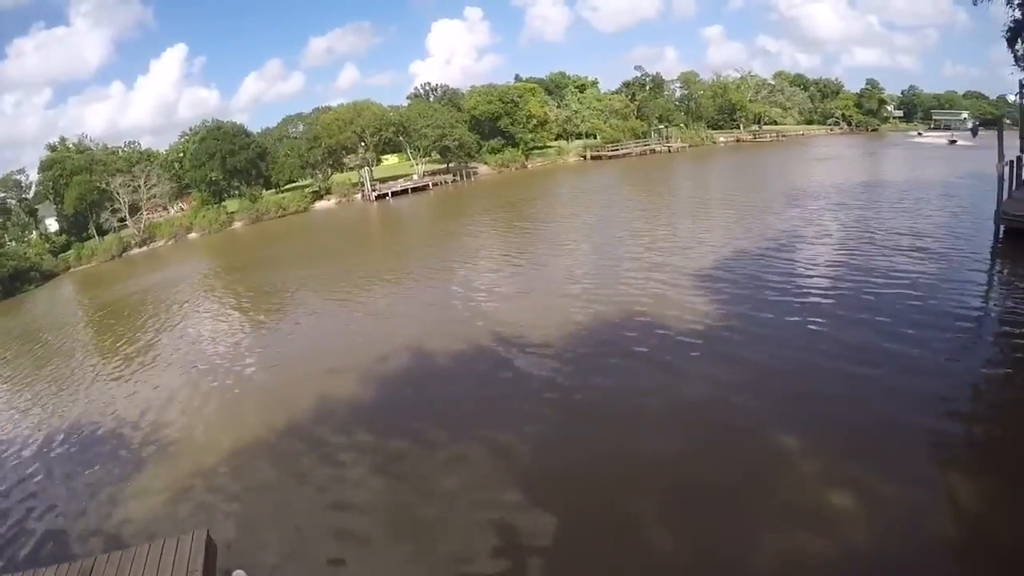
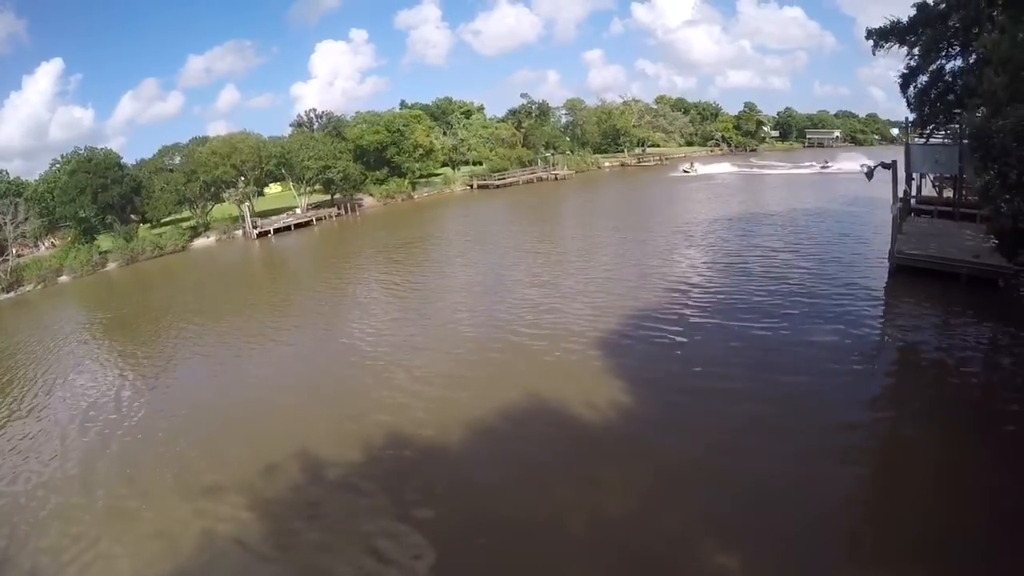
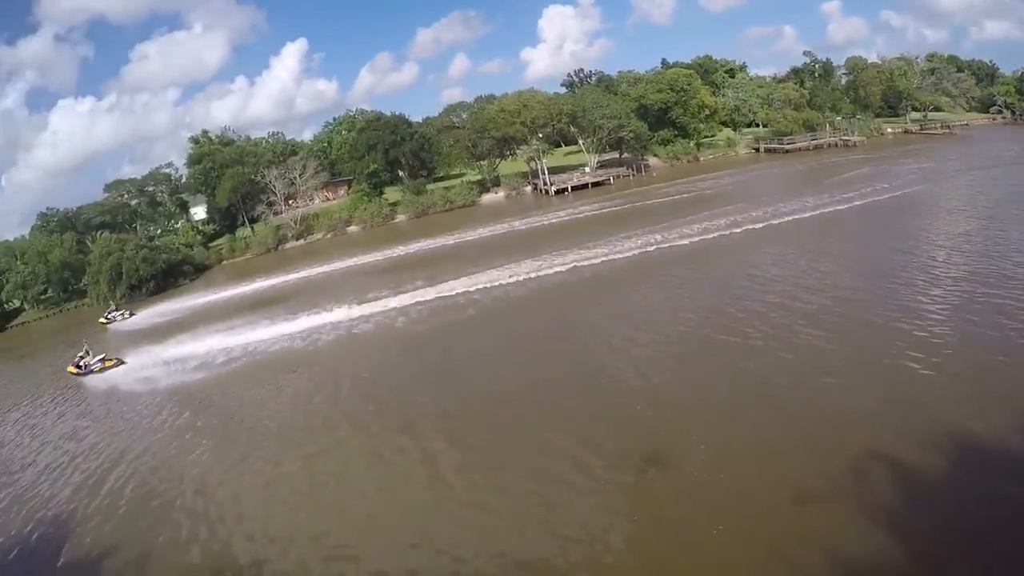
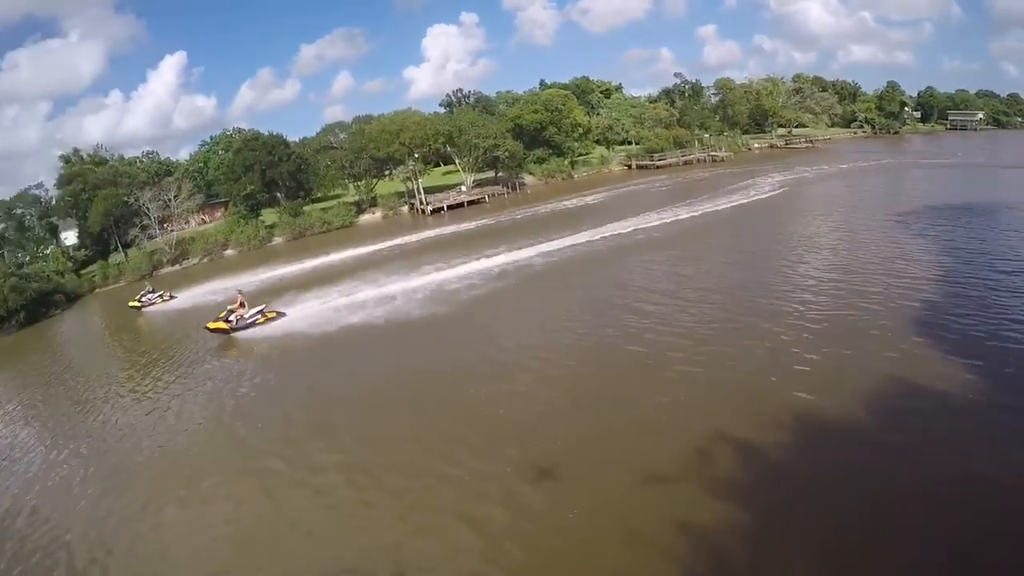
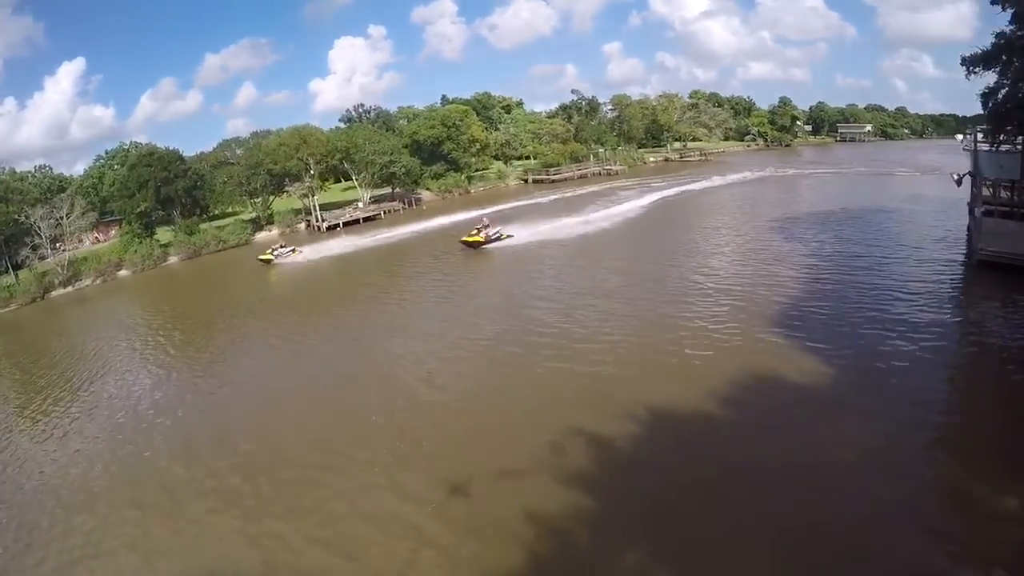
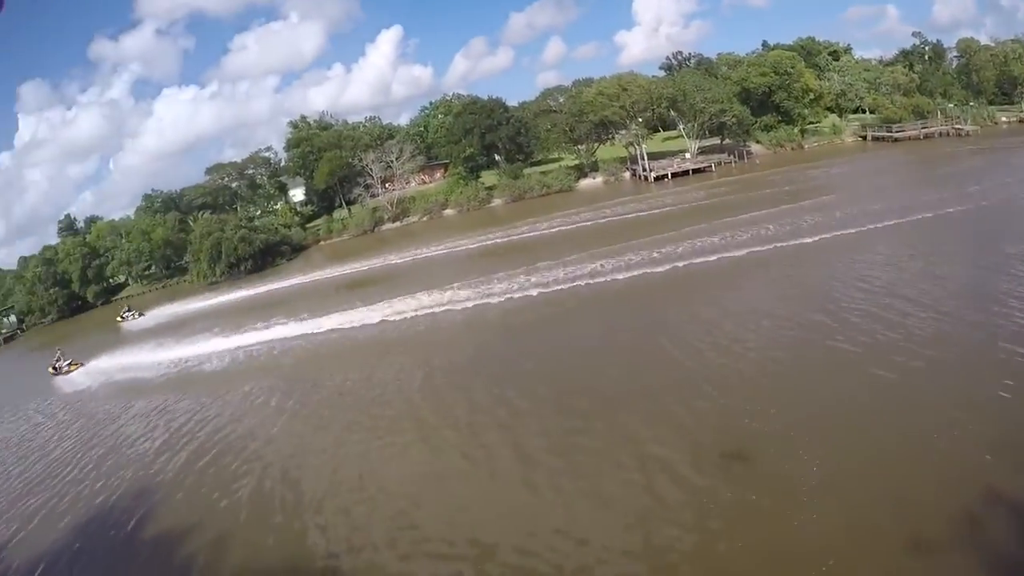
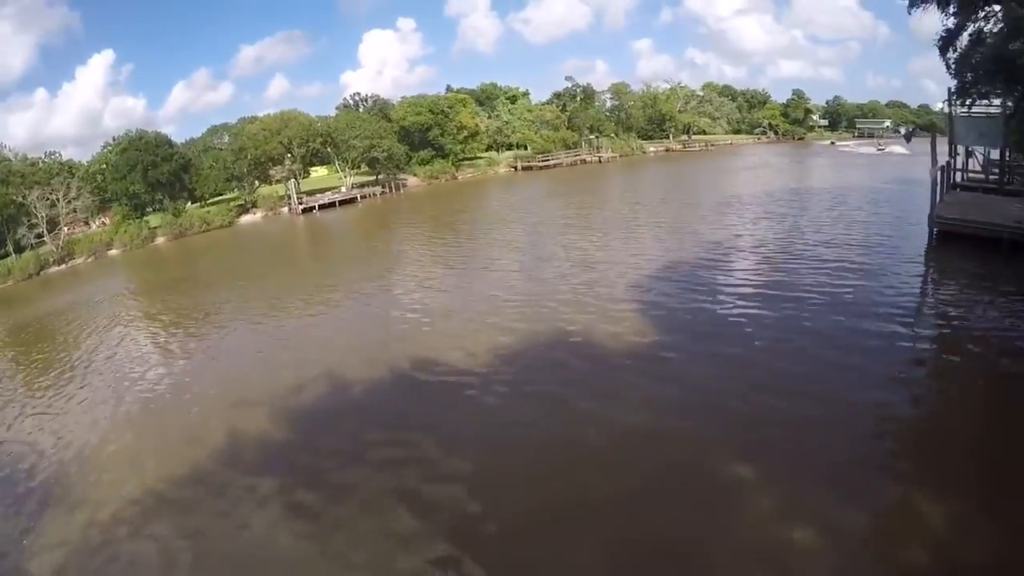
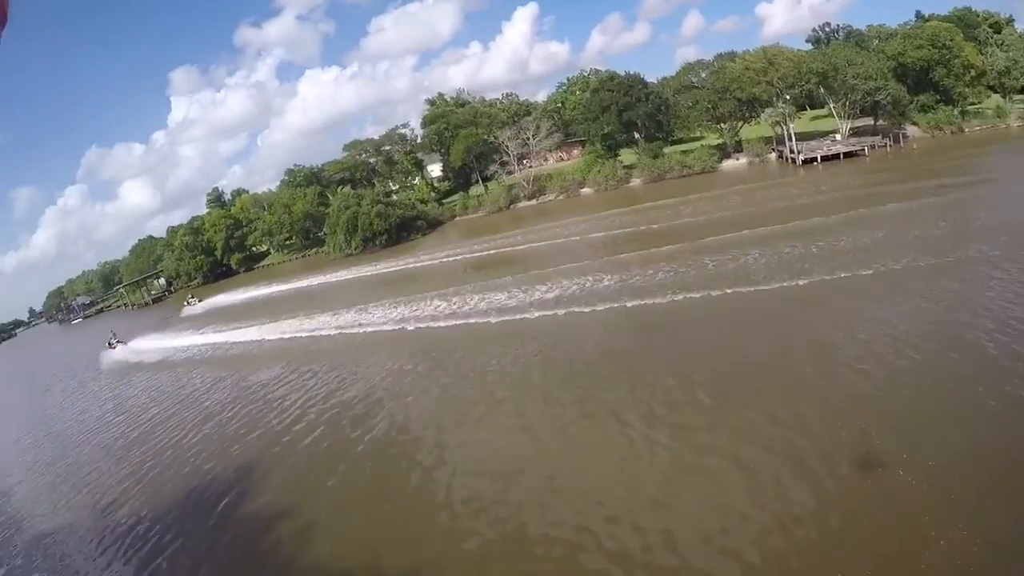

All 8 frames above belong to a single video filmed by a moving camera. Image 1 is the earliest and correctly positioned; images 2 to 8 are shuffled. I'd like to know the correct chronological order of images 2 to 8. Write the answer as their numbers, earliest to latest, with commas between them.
7, 2, 5, 4, 3, 6, 8
